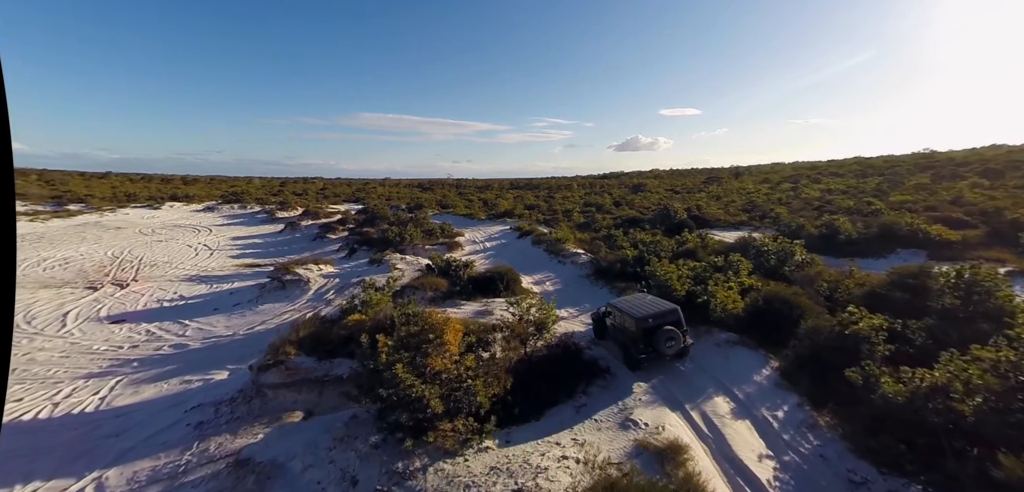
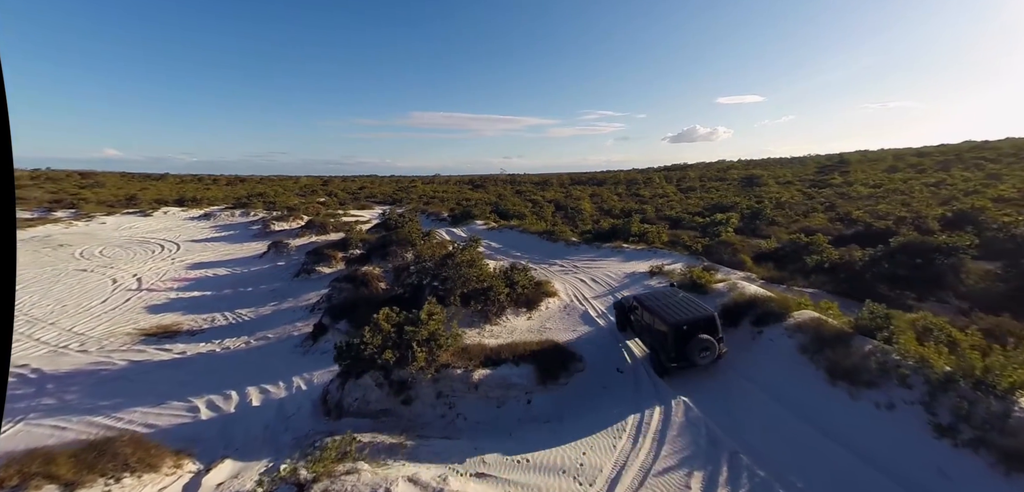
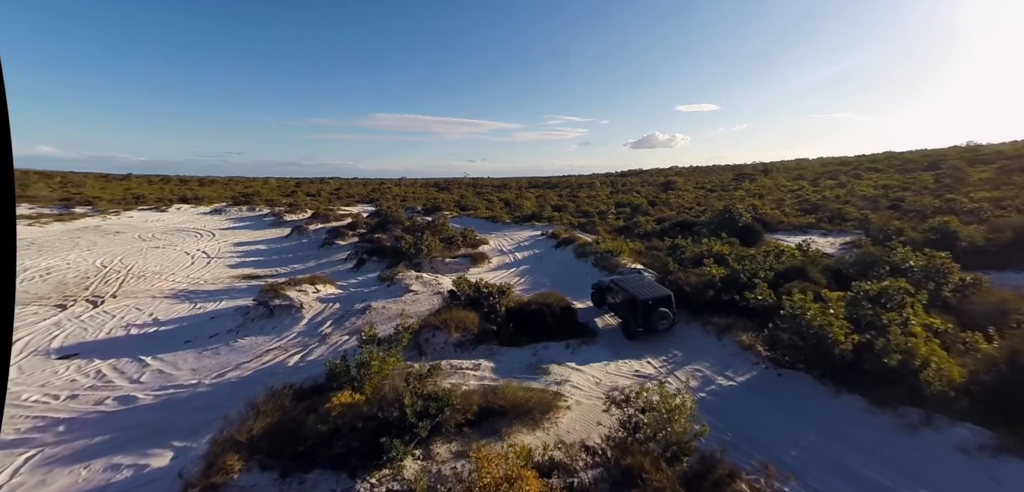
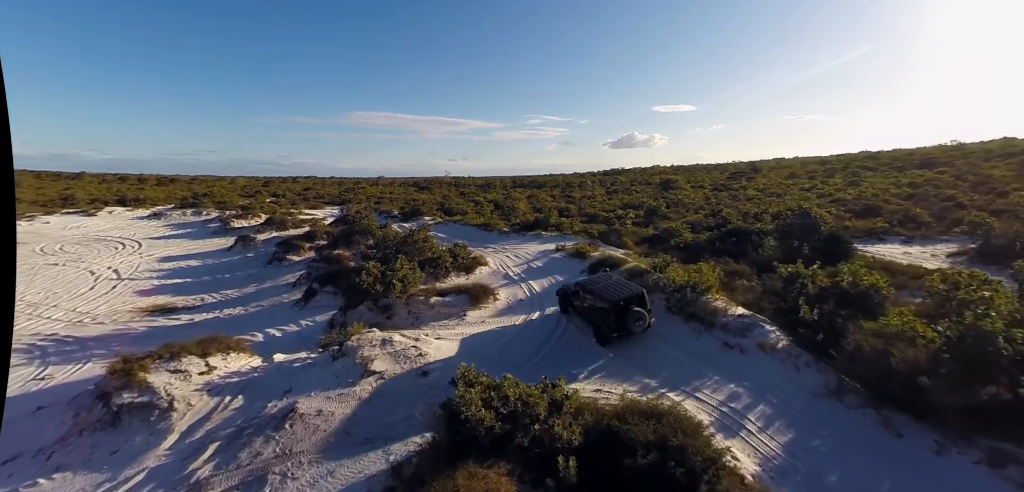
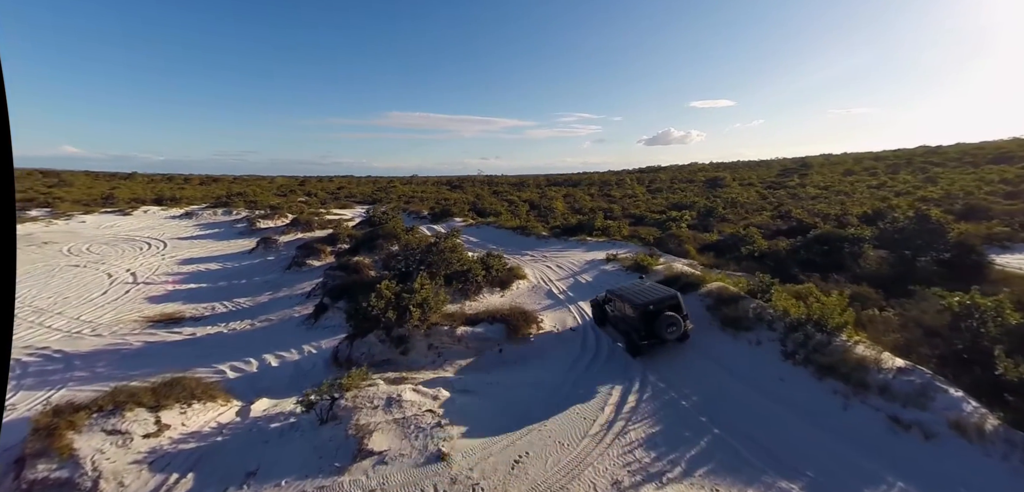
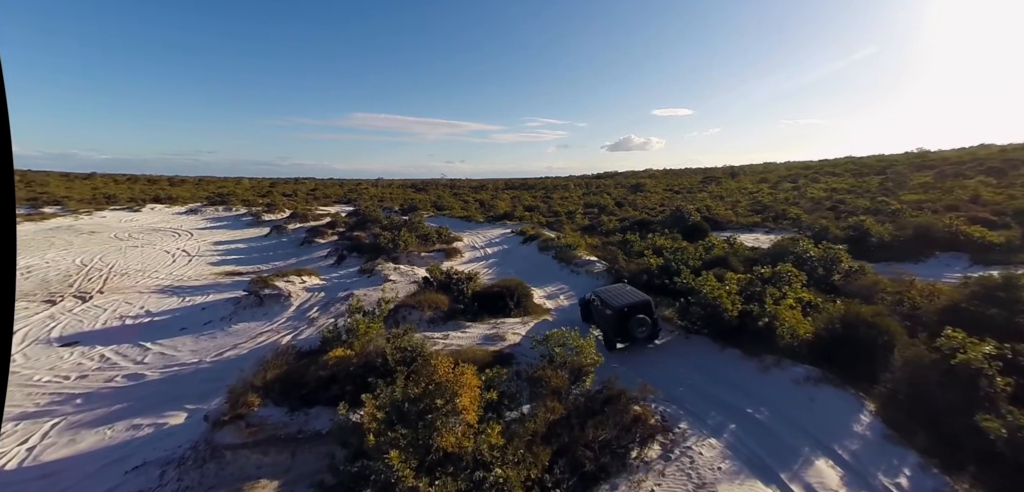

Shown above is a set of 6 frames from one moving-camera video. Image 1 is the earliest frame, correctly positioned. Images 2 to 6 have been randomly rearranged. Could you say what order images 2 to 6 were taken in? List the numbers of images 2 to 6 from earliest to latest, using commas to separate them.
6, 3, 4, 5, 2
